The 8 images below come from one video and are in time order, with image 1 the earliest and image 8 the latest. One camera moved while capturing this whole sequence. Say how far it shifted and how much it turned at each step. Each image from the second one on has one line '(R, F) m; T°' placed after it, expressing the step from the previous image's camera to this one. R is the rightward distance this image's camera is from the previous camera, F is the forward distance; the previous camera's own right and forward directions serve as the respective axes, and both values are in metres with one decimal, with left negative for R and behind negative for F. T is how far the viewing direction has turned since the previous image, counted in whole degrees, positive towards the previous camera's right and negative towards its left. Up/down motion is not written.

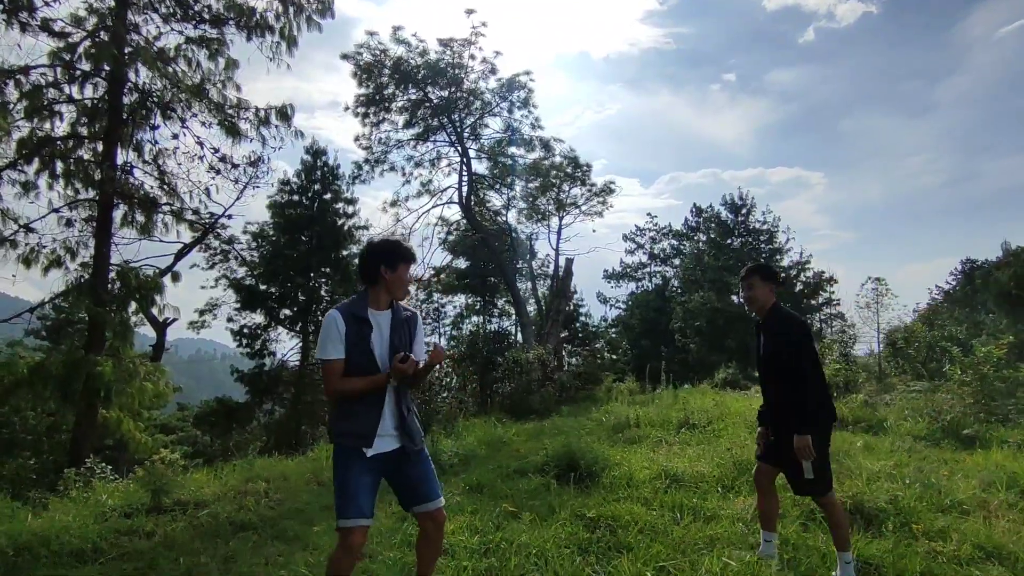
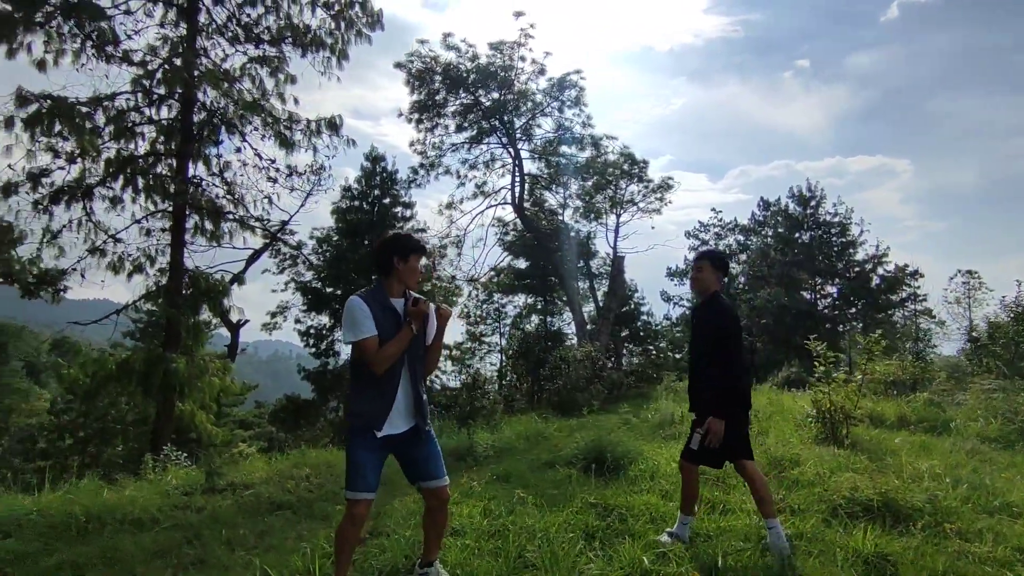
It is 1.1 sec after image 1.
(+0.3, -0.1) m; -6°
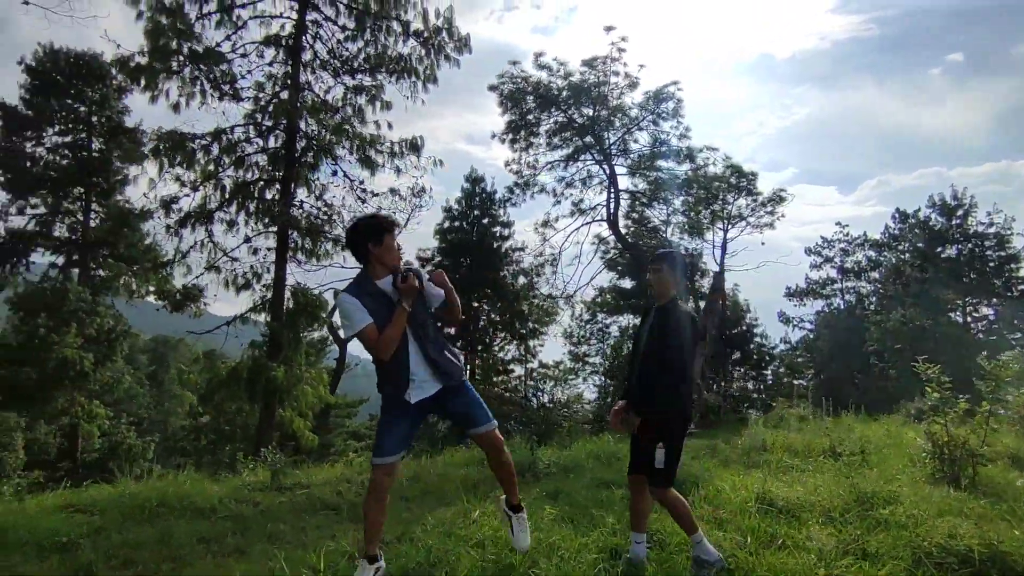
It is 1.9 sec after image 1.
(+0.4, +0.1) m; -11°
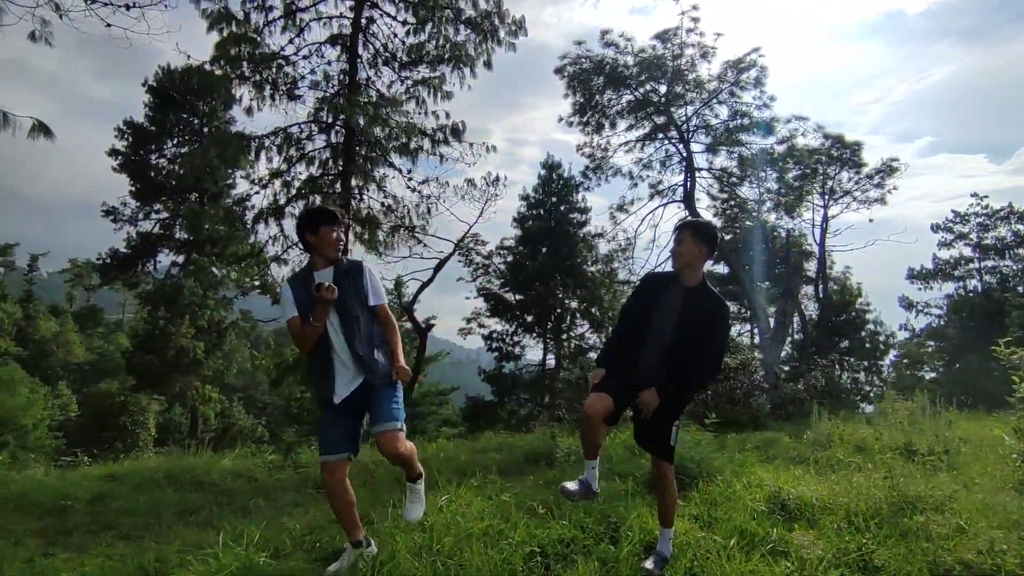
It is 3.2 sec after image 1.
(+0.8, +0.2) m; -10°
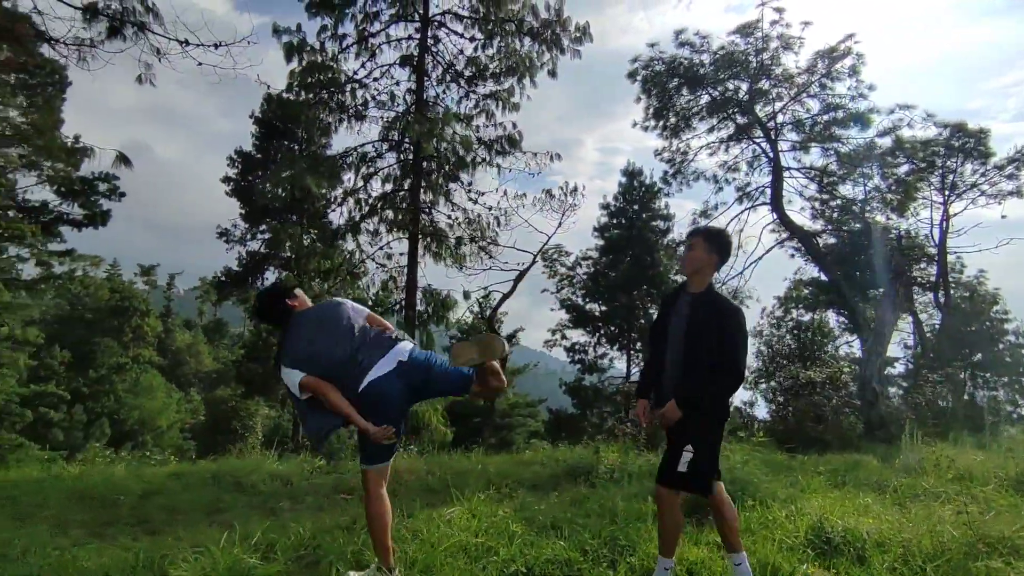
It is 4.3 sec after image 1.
(+0.5, +0.1) m; -10°
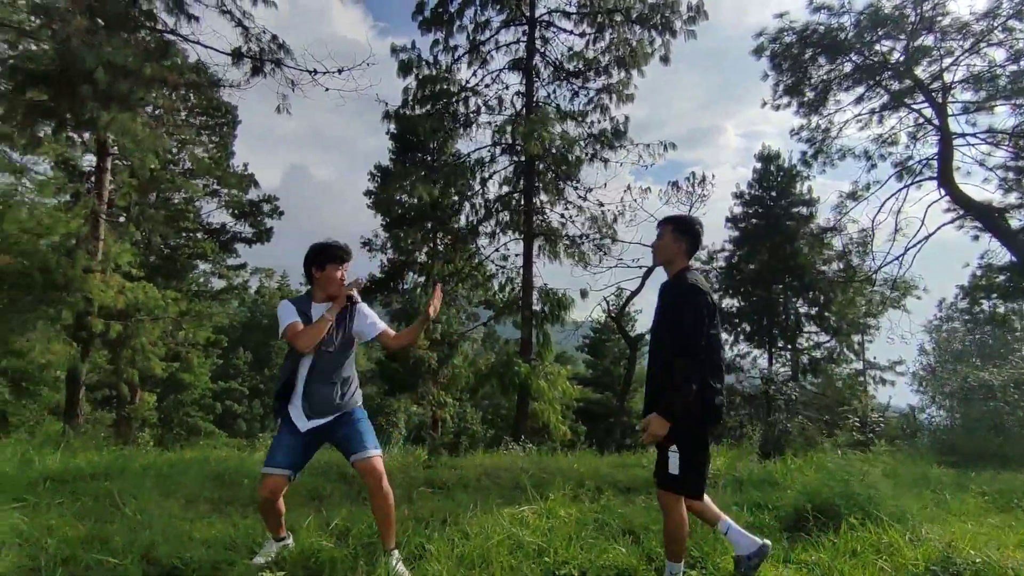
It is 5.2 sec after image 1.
(+0.4, +0.1) m; -14°
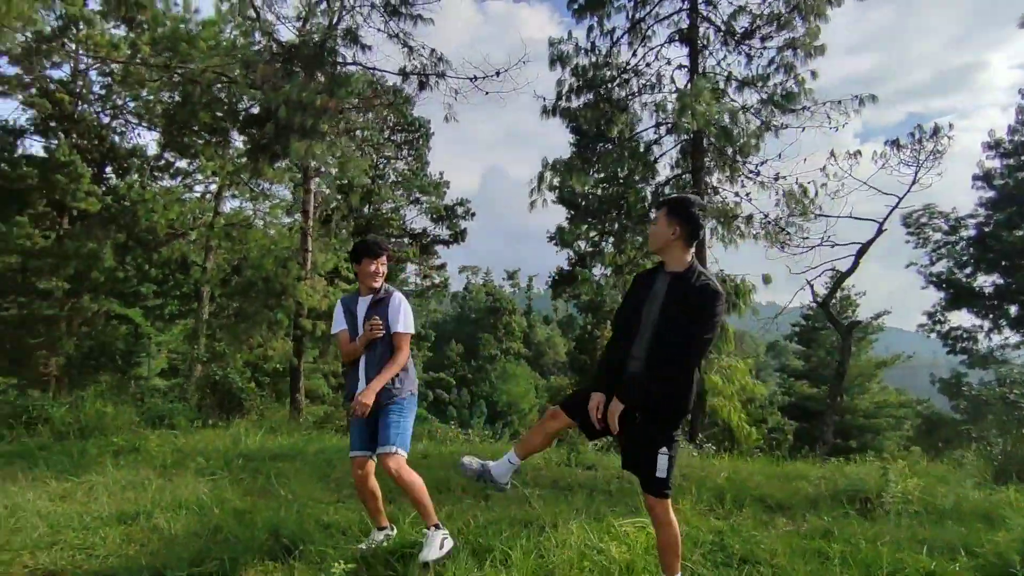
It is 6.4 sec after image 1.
(+0.5, +0.3) m; -20°
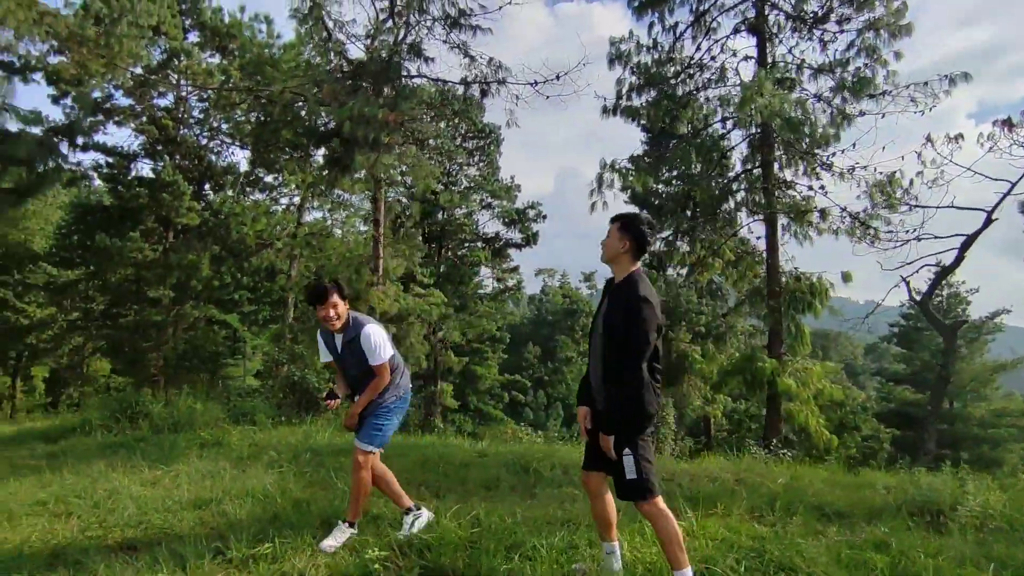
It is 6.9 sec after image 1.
(+0.2, 0.0) m; -8°
